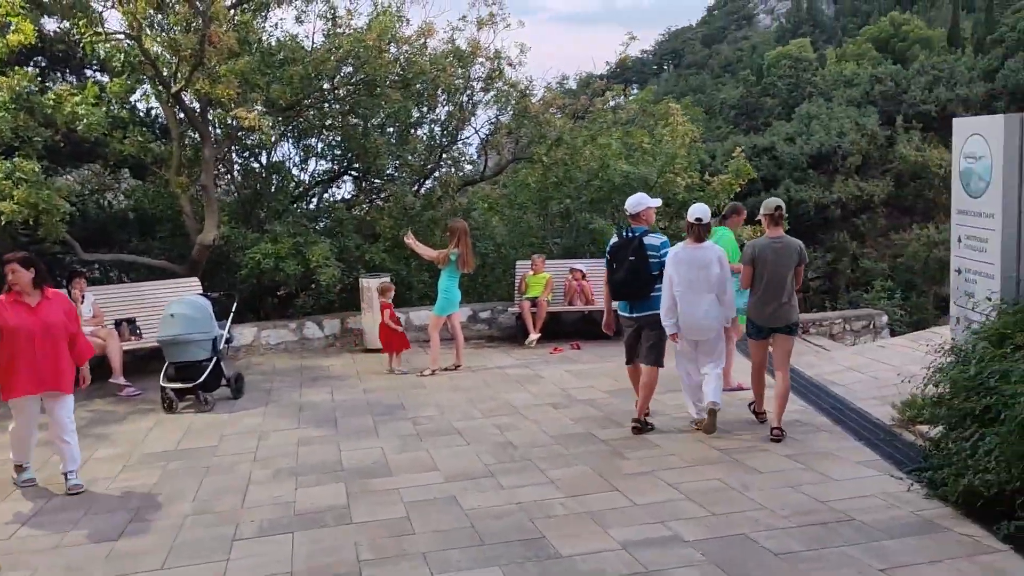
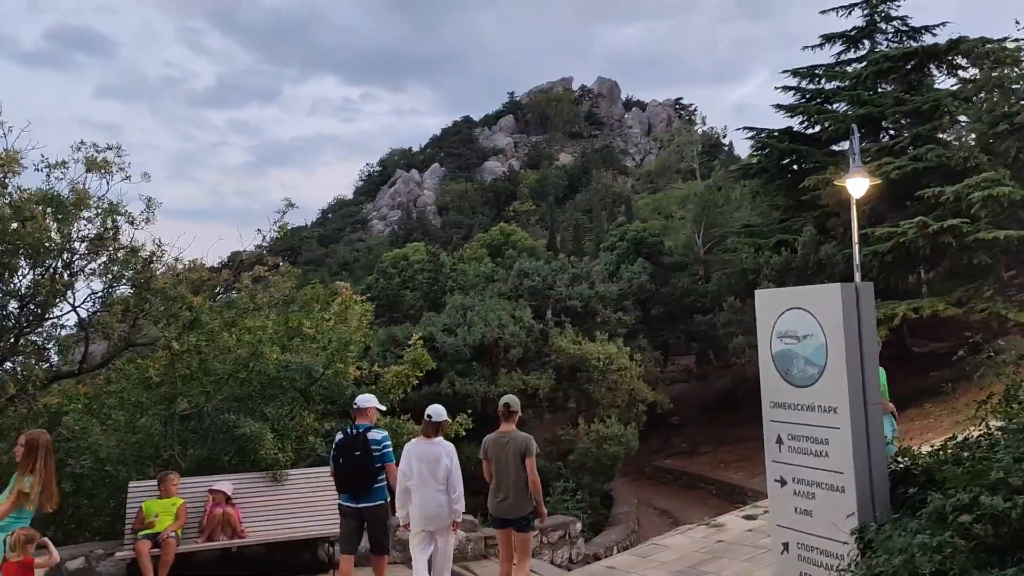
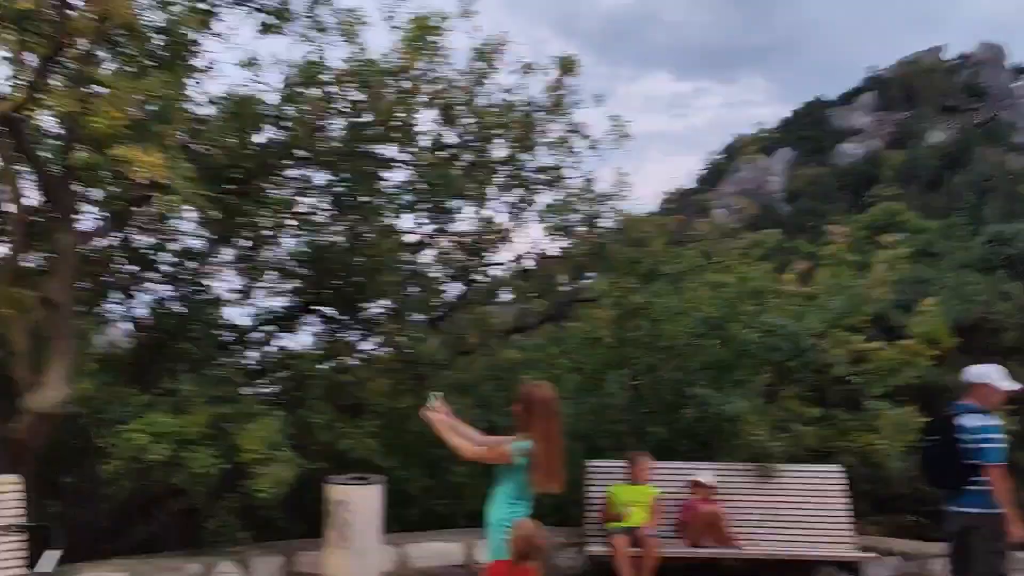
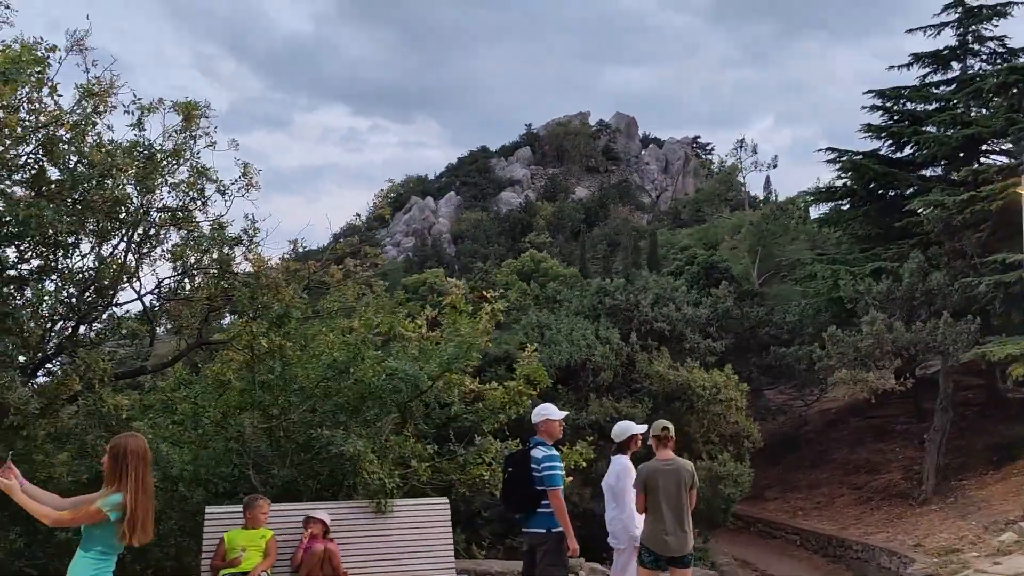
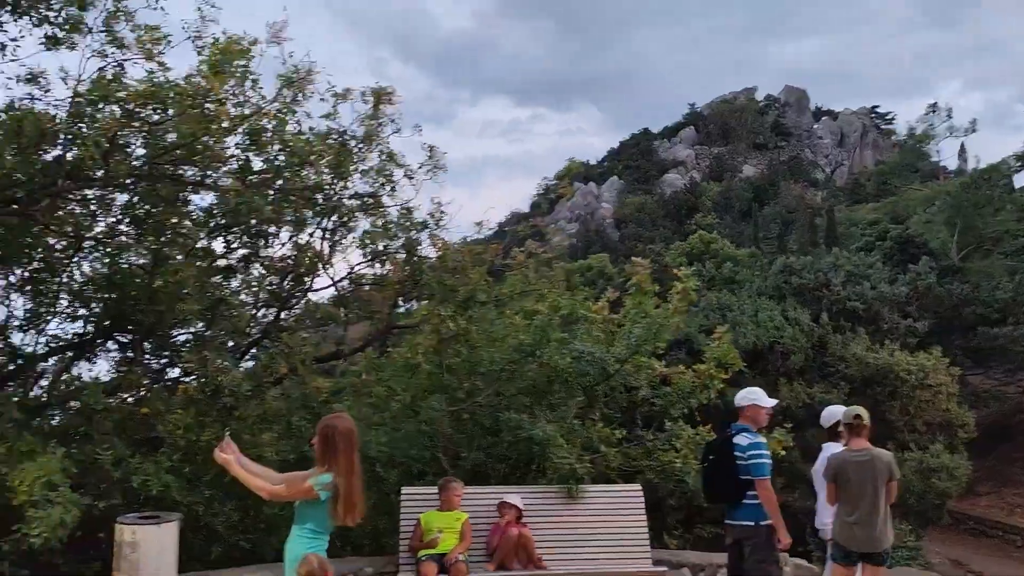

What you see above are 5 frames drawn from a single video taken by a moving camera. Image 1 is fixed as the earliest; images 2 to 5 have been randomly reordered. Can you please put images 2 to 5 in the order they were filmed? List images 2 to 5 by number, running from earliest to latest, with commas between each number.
2, 4, 5, 3
